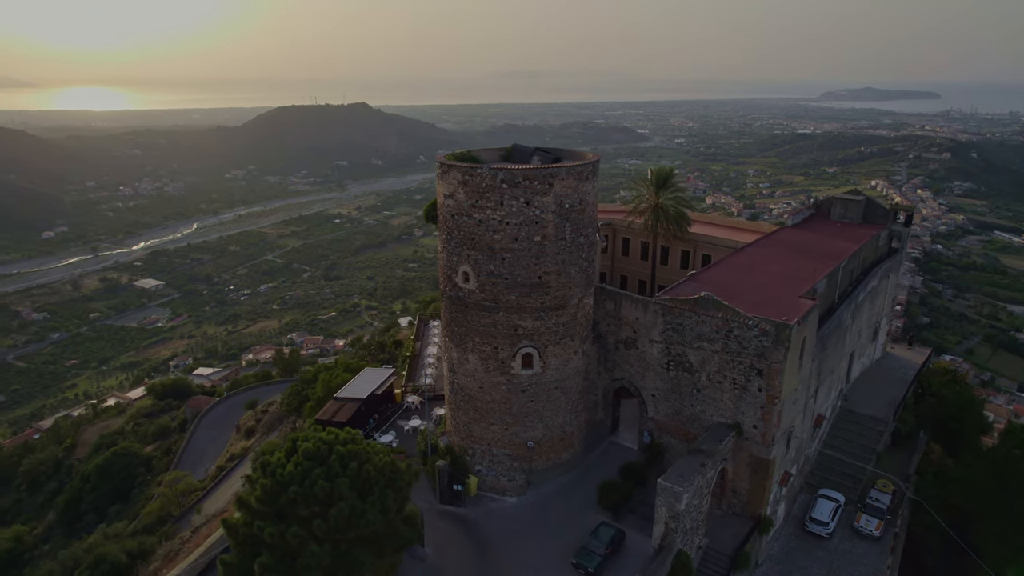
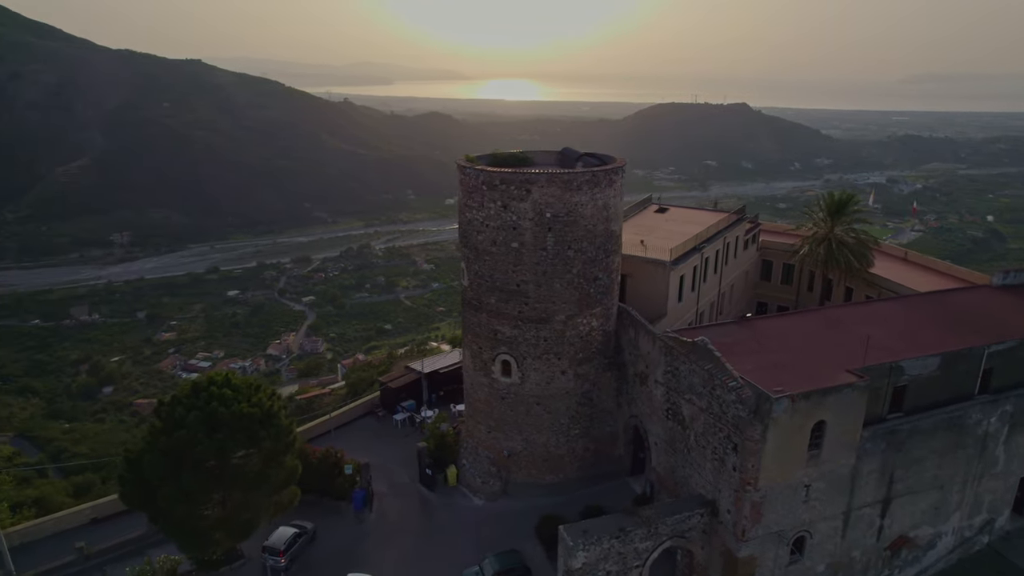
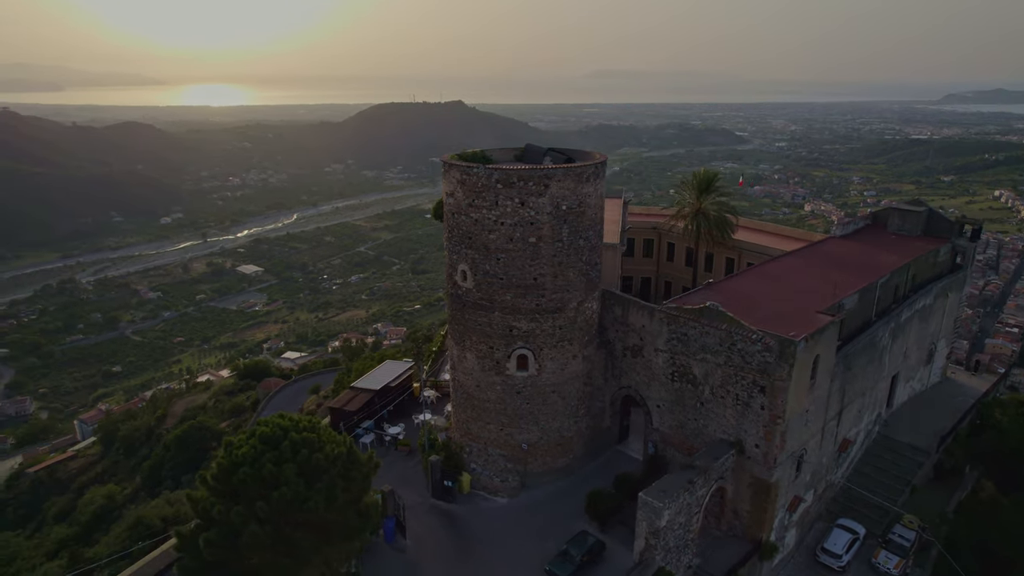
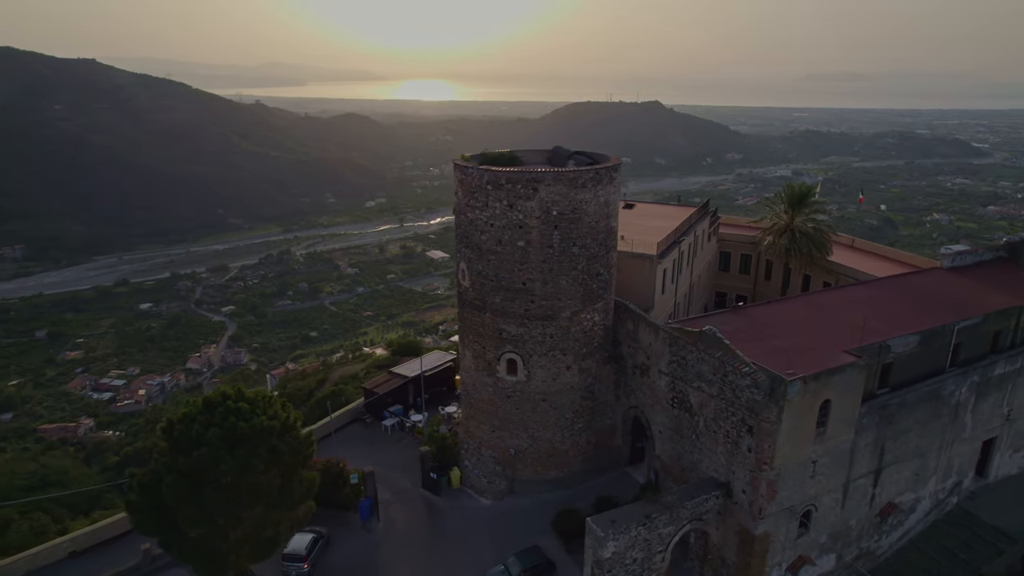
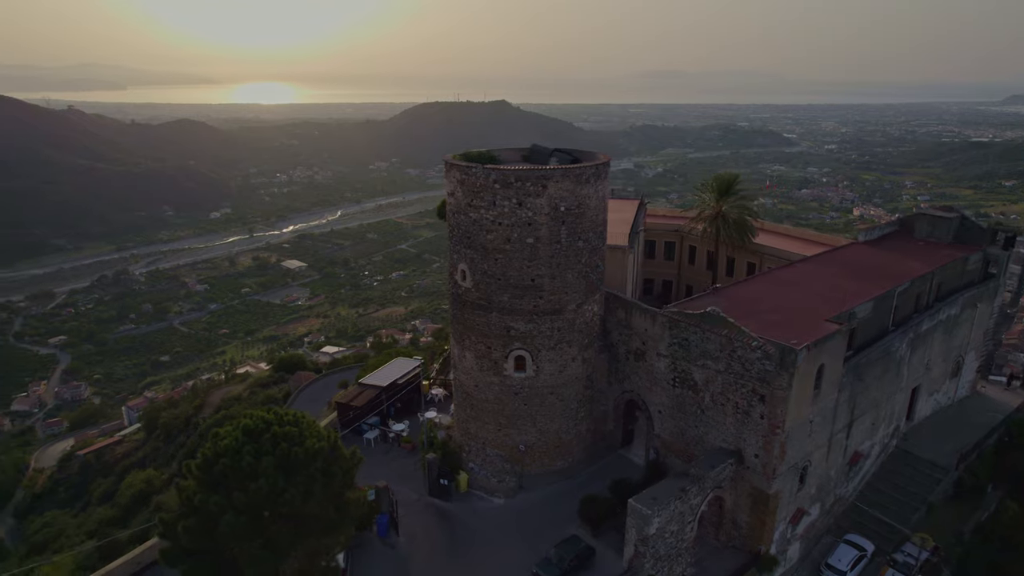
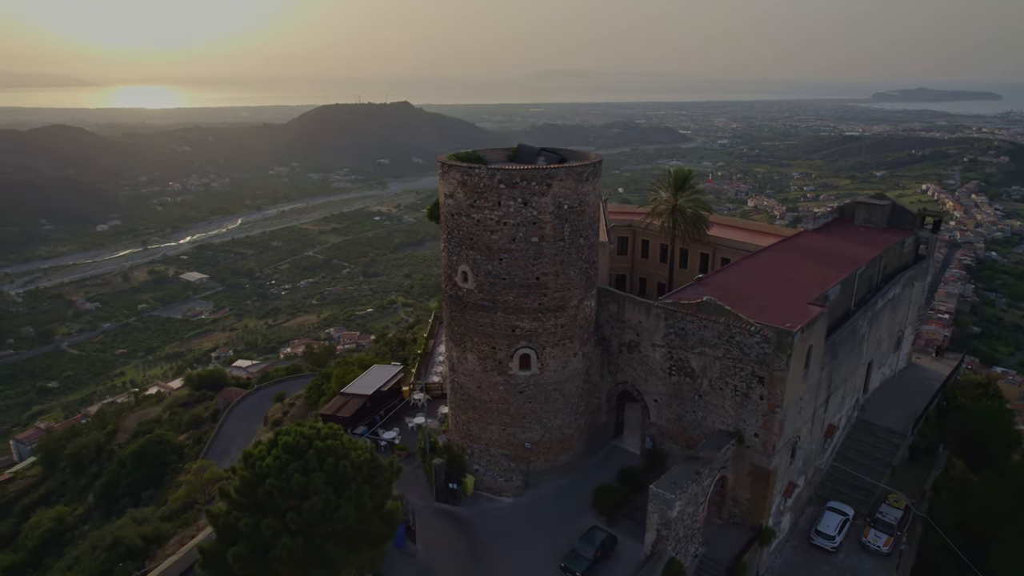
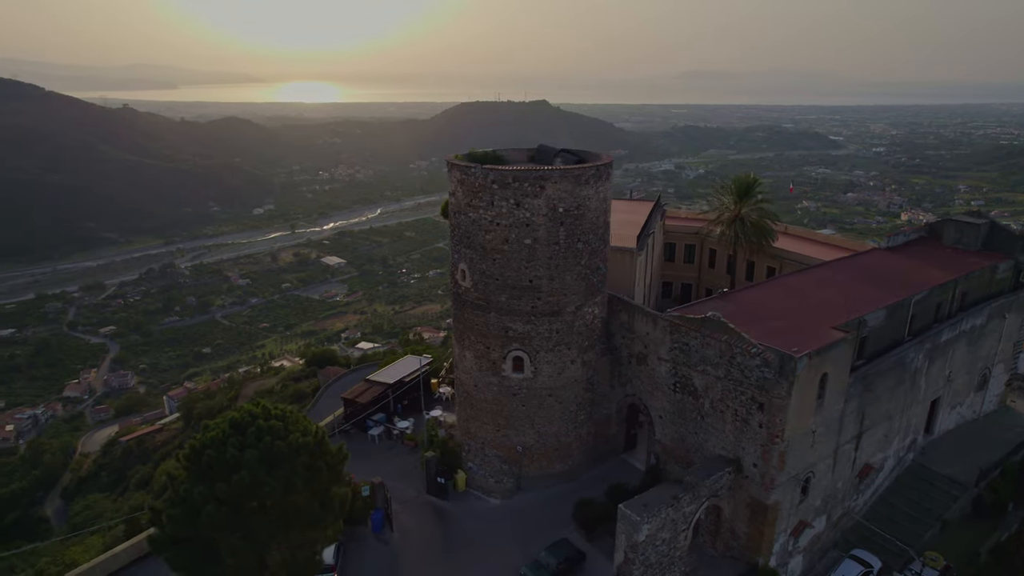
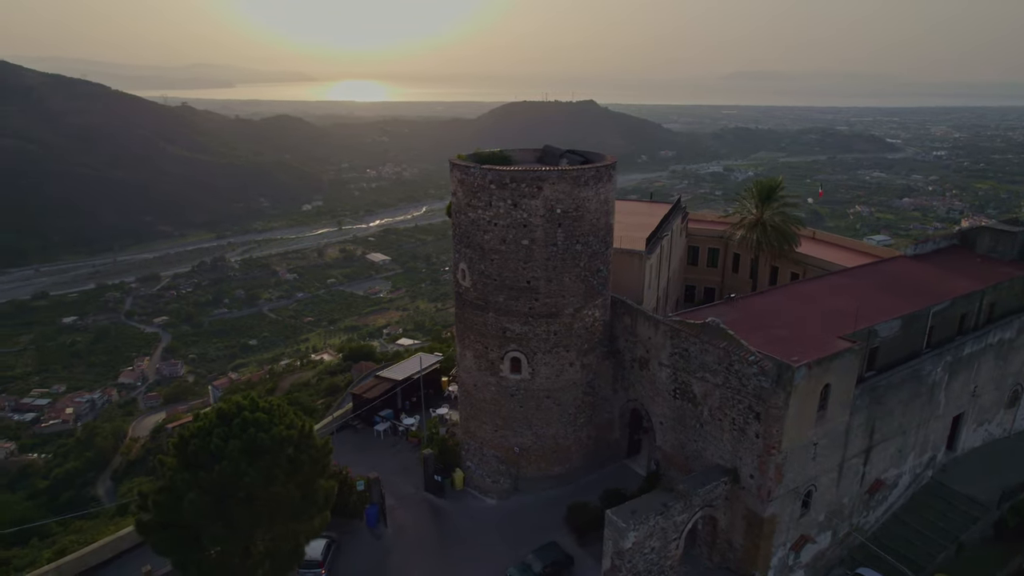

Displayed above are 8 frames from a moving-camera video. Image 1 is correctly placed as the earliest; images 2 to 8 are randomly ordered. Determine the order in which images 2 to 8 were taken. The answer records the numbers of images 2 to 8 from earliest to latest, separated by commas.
6, 3, 5, 7, 8, 4, 2
